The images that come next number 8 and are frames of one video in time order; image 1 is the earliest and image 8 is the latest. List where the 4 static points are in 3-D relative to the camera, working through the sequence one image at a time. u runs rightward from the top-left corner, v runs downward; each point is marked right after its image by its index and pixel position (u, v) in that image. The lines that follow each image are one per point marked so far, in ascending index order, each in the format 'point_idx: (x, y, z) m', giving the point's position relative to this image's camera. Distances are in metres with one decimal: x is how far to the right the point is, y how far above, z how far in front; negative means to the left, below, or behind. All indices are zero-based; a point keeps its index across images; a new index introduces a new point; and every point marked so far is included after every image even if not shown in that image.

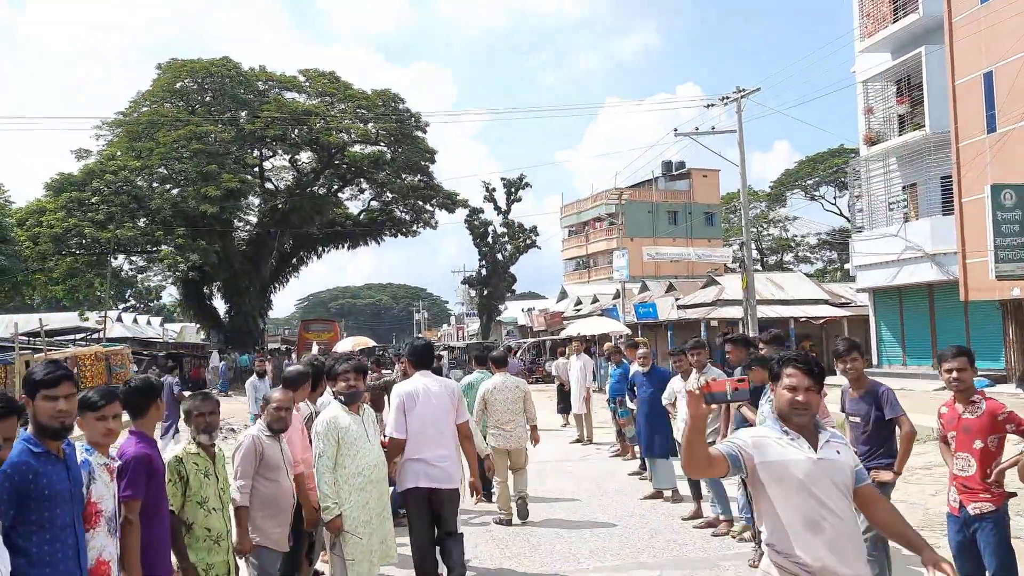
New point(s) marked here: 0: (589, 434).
0: (+1.4, -2.6, +13.7) m
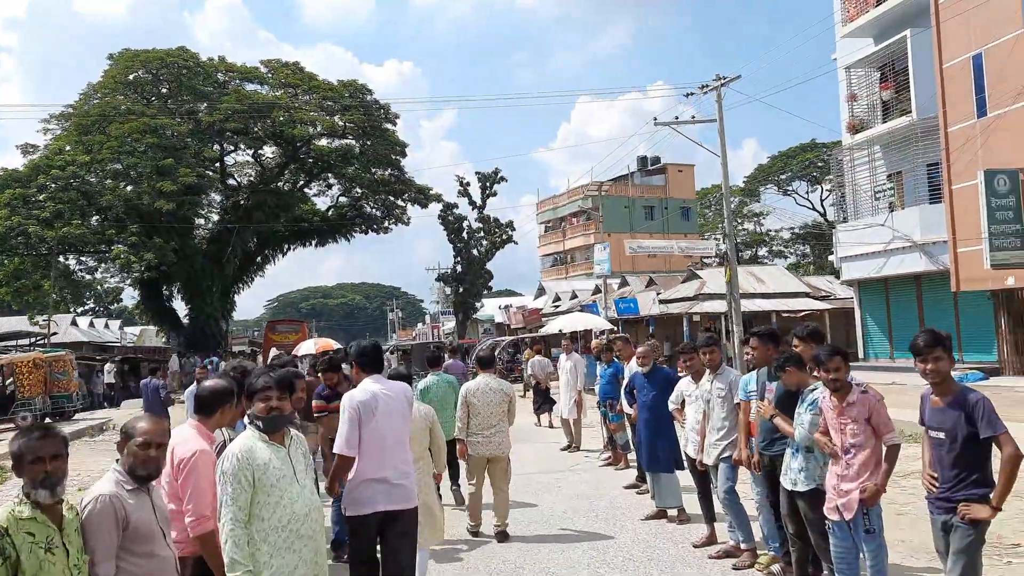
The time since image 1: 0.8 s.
0: (+1.1, -2.5, +12.7) m
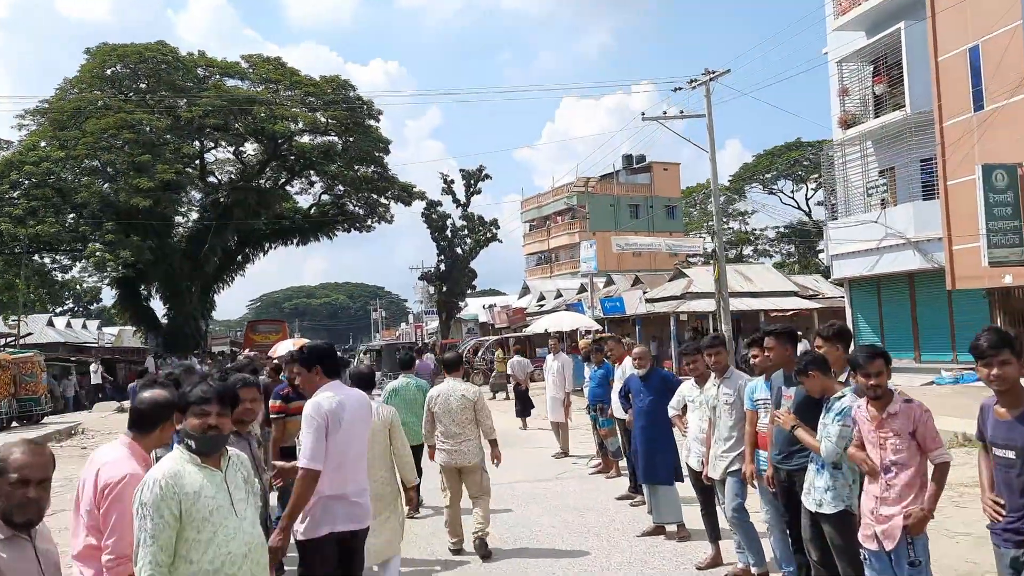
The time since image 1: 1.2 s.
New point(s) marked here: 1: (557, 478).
0: (+0.8, -2.4, +12.0) m
1: (+0.6, -2.5, +10.5) m
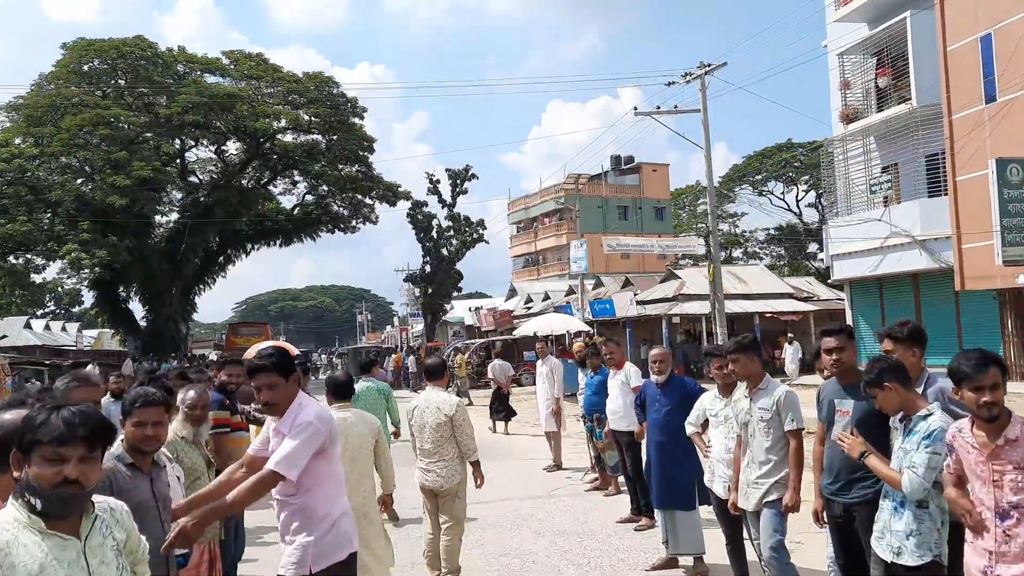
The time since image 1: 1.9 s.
0: (+0.7, -2.4, +11.0) m
1: (+0.5, -2.5, +9.5) m
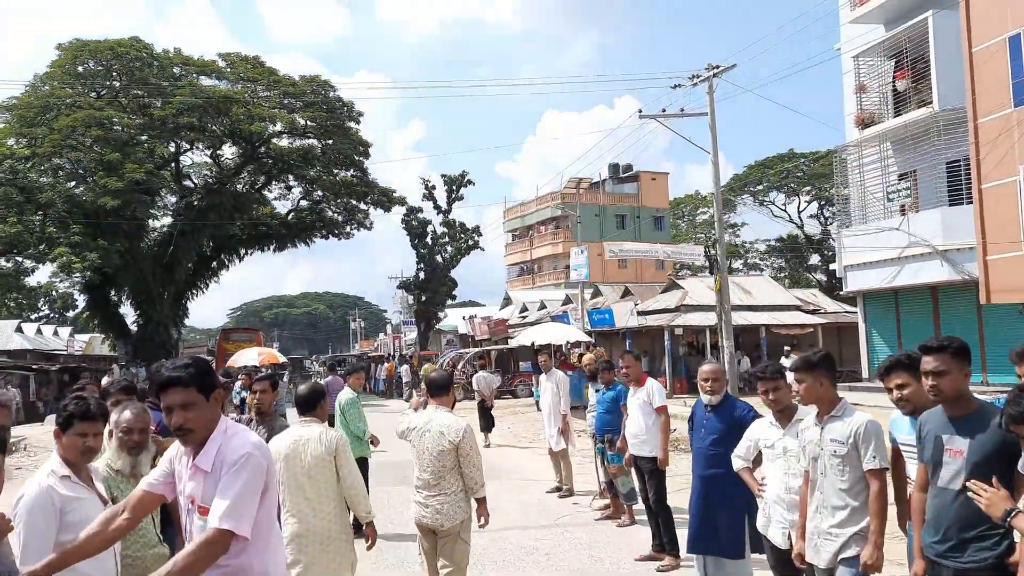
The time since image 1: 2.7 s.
0: (+0.7, -2.5, +10.1) m
1: (+0.5, -2.5, +8.5) m
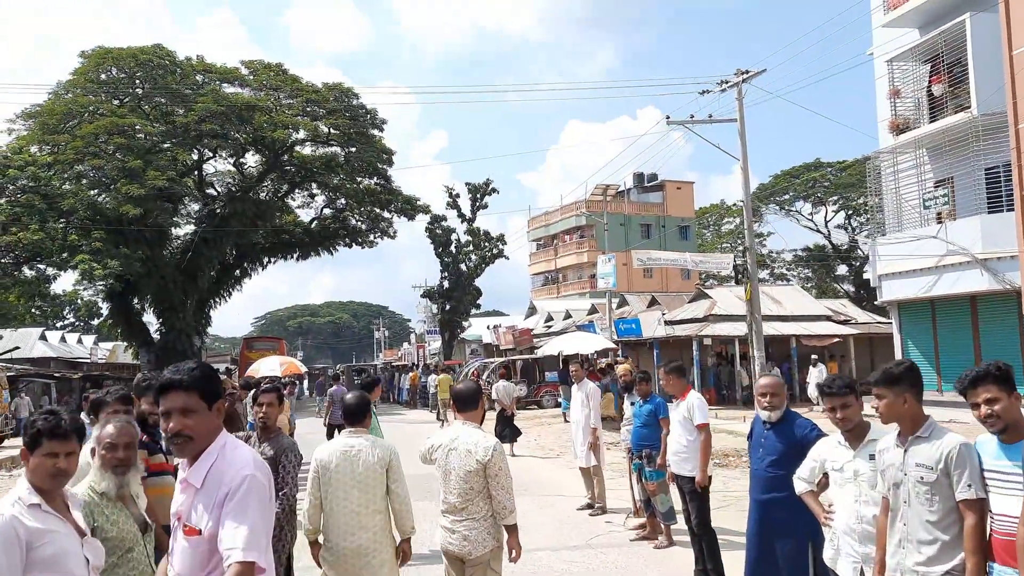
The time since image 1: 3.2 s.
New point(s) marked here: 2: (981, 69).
0: (+1.1, -2.6, +9.6) m
1: (+0.8, -2.6, +8.1) m
2: (+11.0, +5.1, +18.4) m
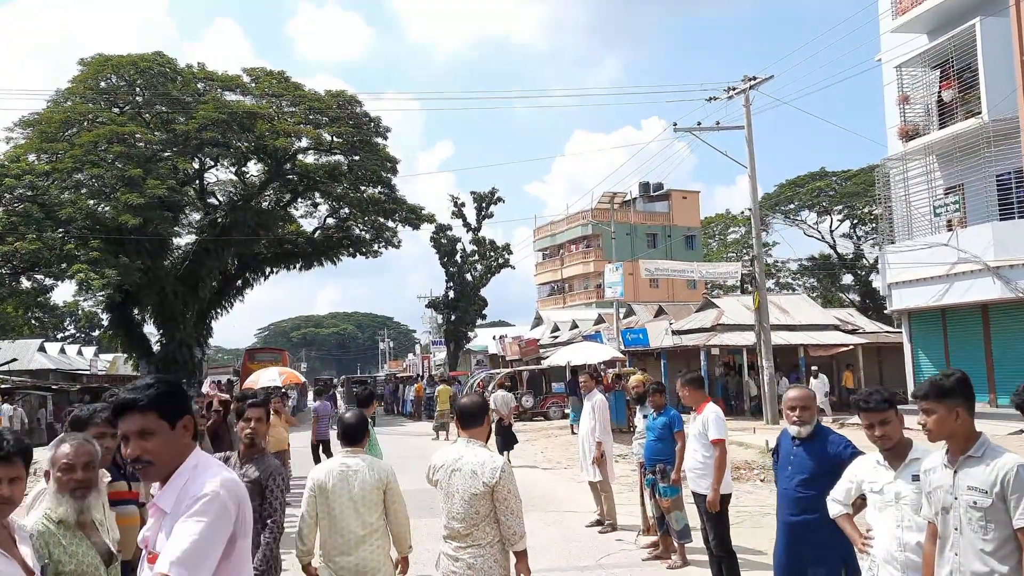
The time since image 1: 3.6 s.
0: (+1.1, -2.7, +9.3) m
1: (+0.9, -2.7, +7.8) m
2: (+11.1, +4.9, +18.1) m
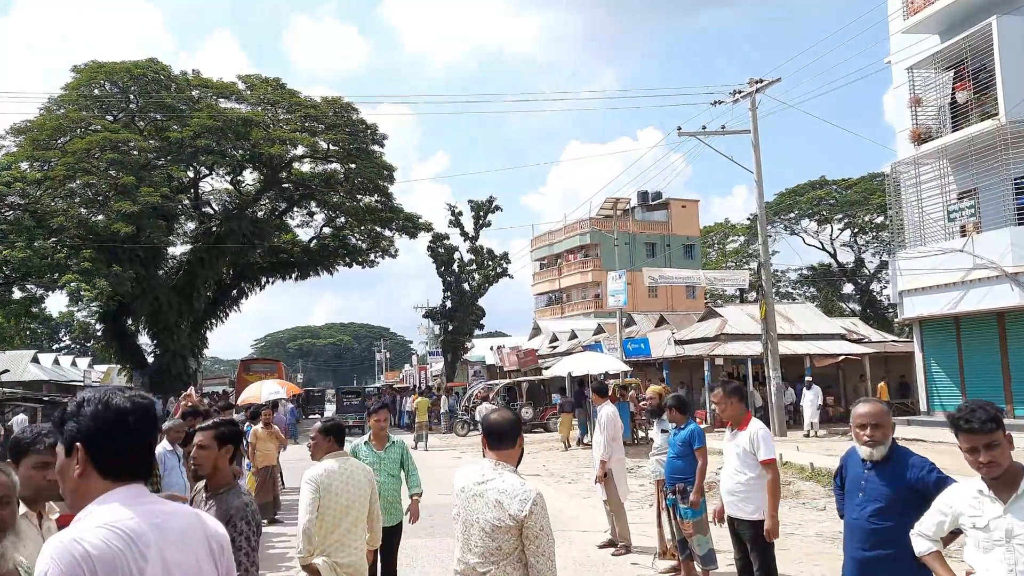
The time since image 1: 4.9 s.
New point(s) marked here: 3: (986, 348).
0: (+1.2, -2.7, +8.6) m
1: (+0.9, -2.7, +7.1) m
2: (+11.1, +4.8, +17.6) m
3: (+11.6, -1.4, +19.3) m
